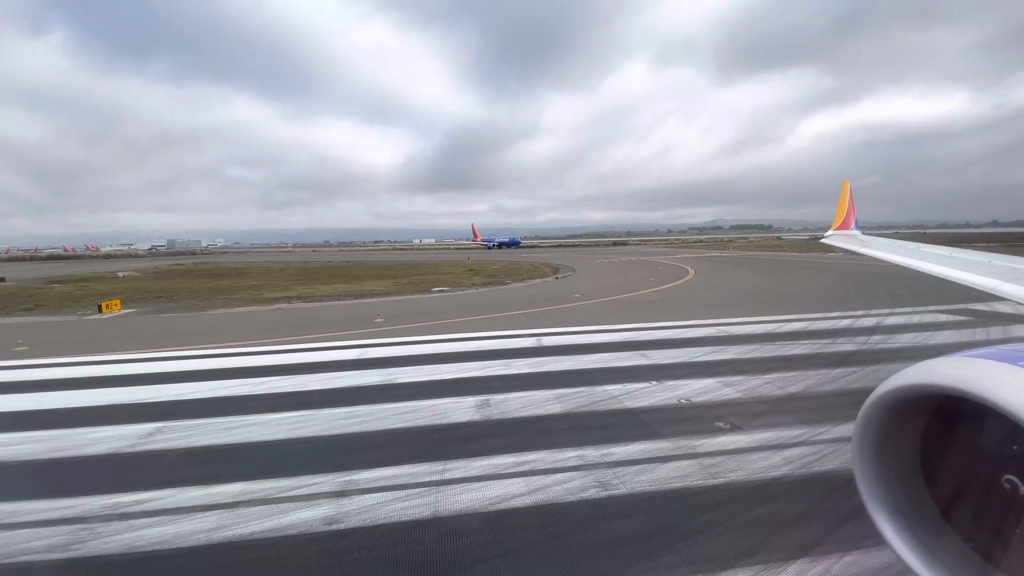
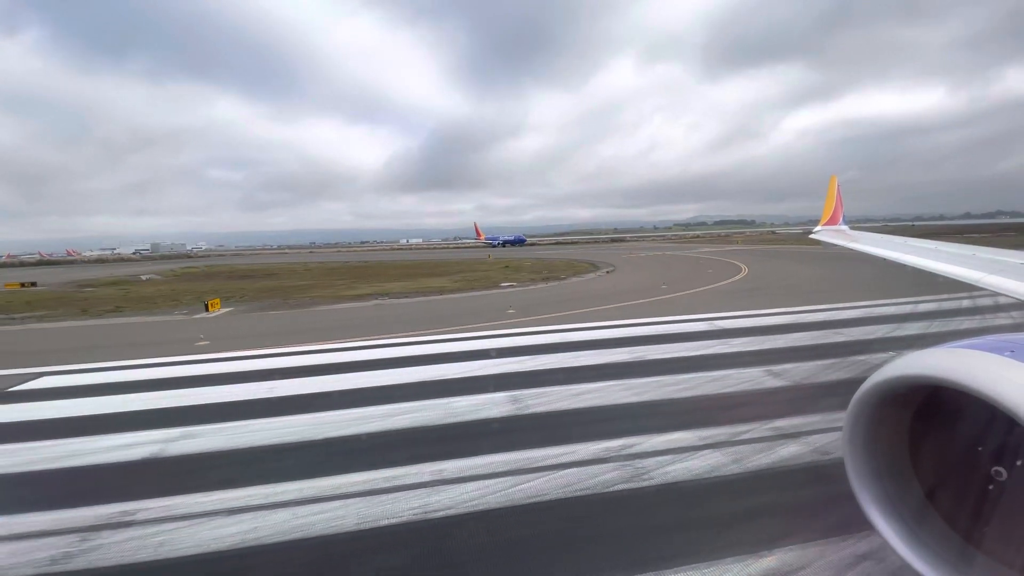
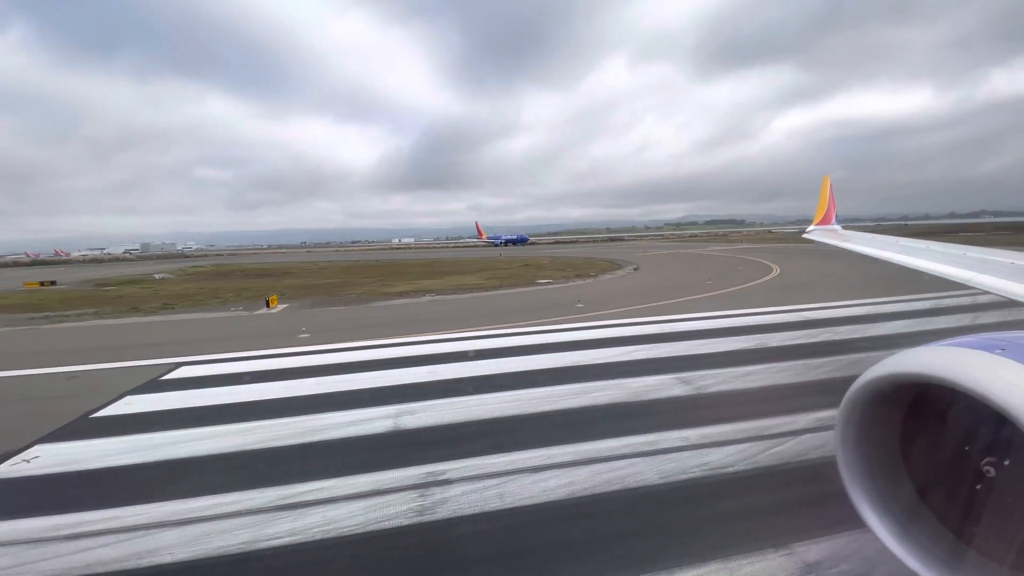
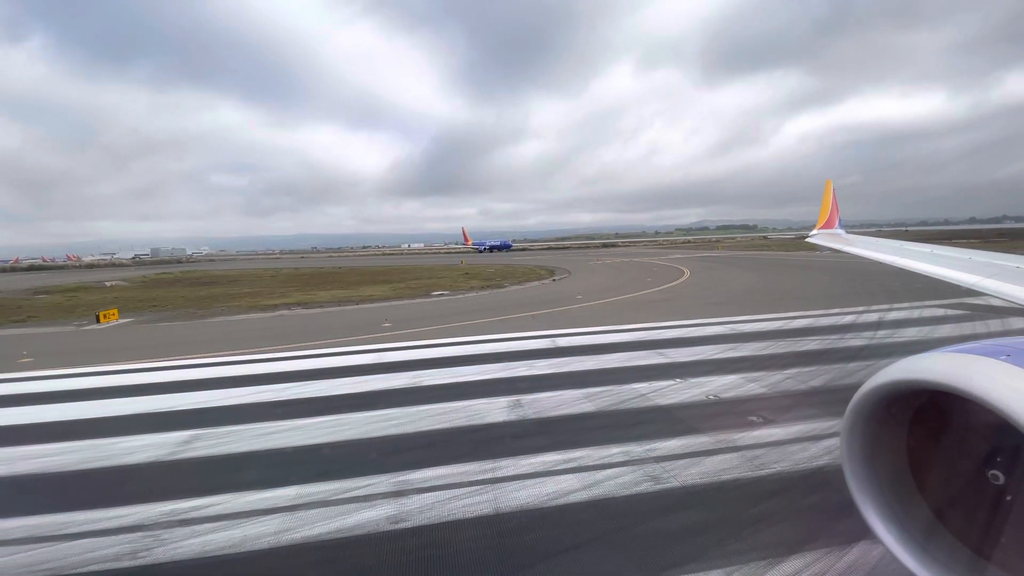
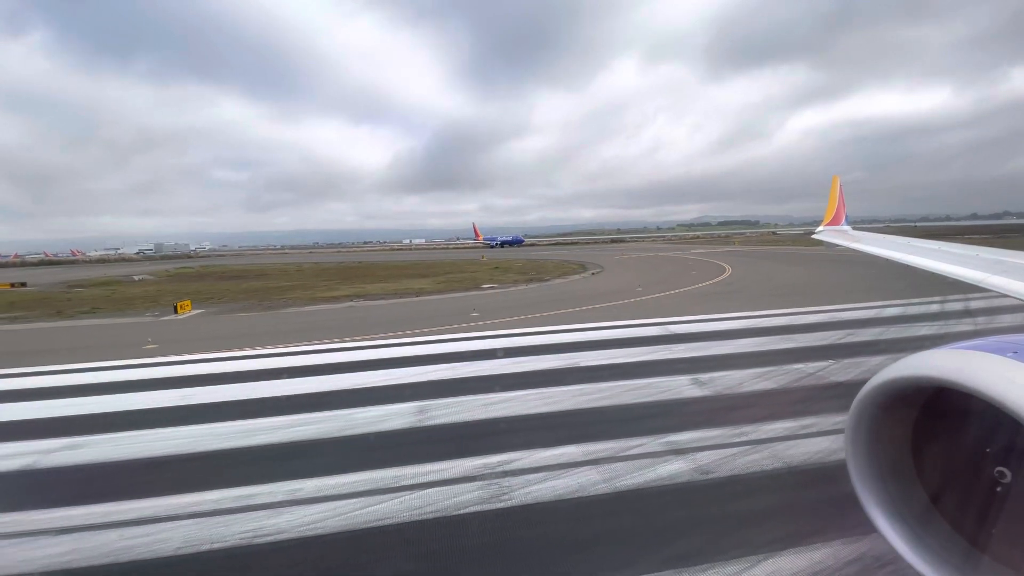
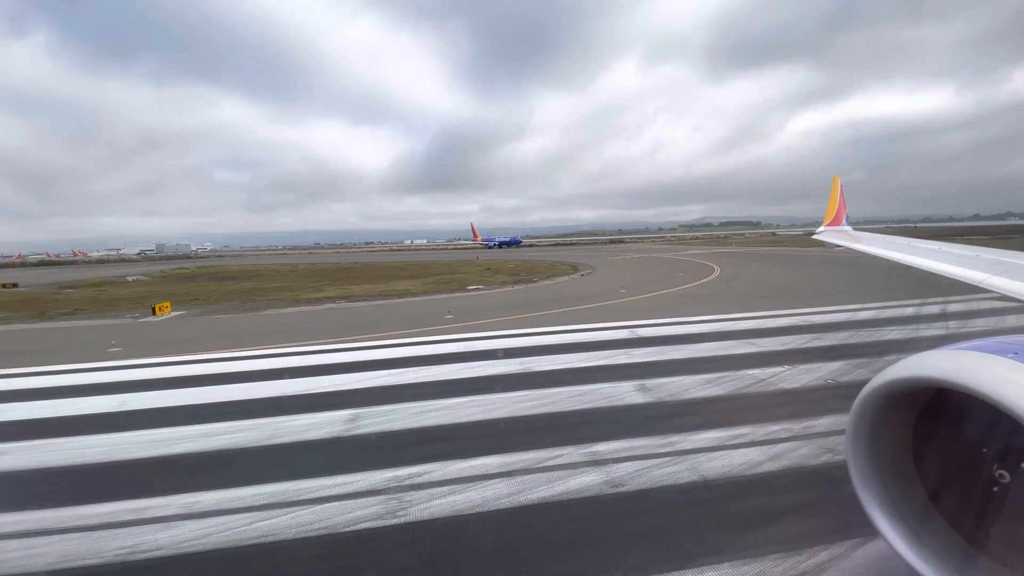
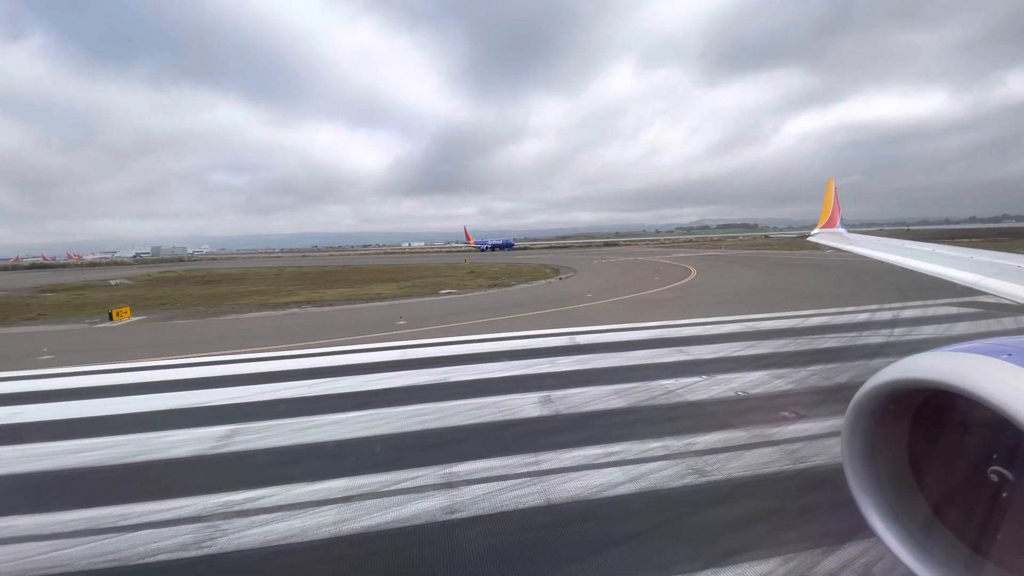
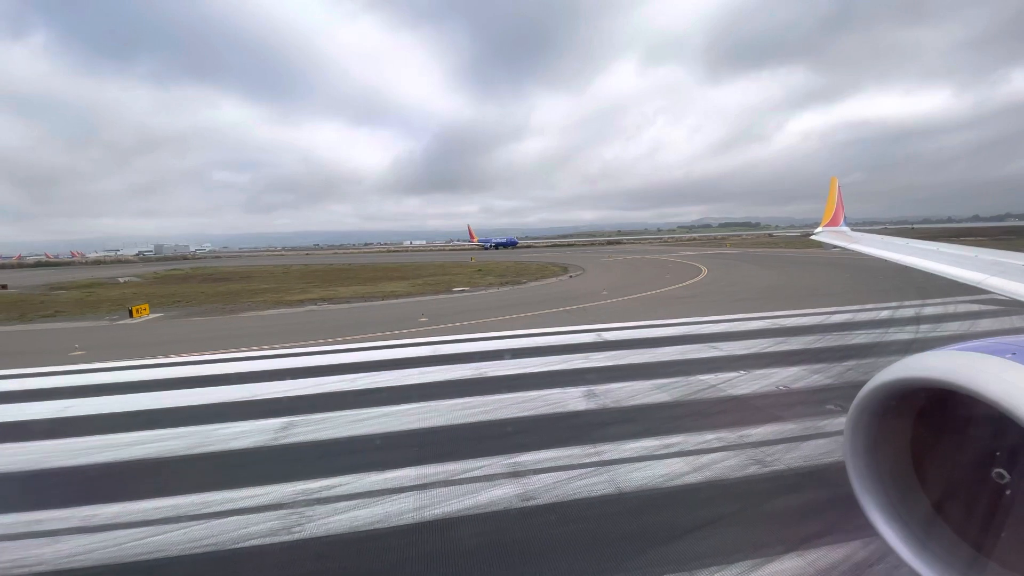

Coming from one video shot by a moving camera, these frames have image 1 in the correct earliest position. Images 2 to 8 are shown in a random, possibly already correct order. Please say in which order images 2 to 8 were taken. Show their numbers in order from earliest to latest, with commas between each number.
4, 7, 8, 6, 5, 2, 3
